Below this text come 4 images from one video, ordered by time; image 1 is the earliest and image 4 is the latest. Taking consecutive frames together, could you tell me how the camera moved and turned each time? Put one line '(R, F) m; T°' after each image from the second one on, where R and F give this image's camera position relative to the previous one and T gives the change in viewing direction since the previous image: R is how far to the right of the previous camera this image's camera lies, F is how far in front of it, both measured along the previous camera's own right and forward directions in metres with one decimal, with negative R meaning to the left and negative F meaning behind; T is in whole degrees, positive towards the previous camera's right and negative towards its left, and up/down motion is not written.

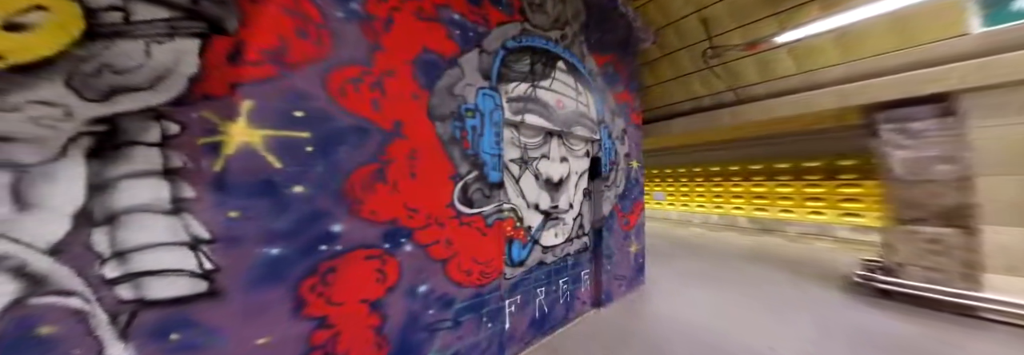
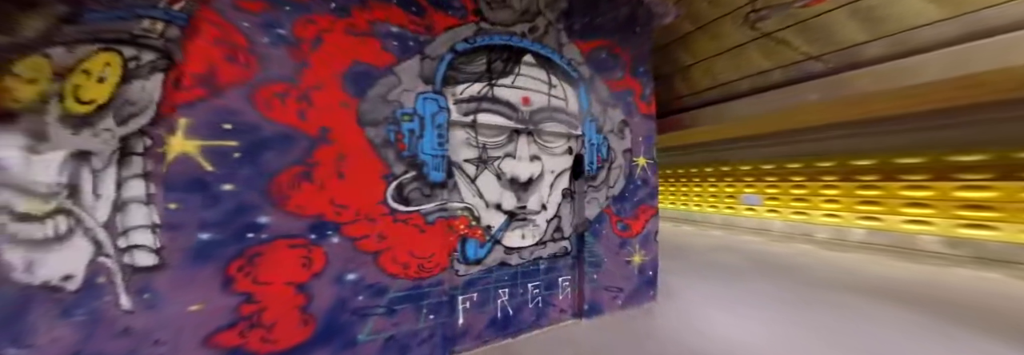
(+0.8, +0.1) m; -16°
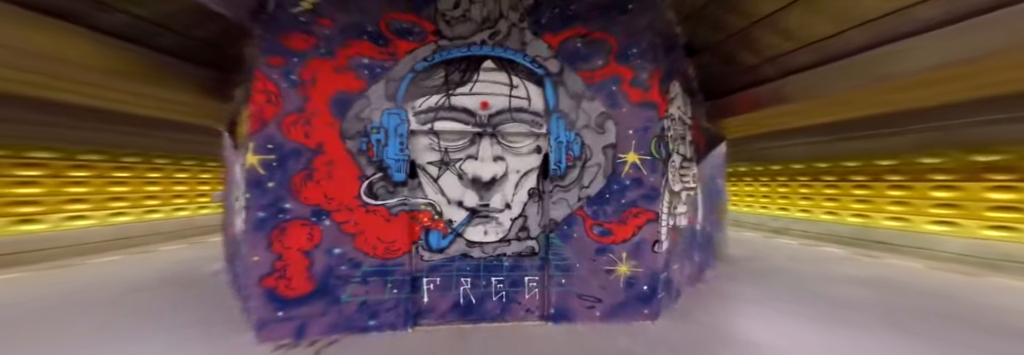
(+1.1, +0.1) m; -22°
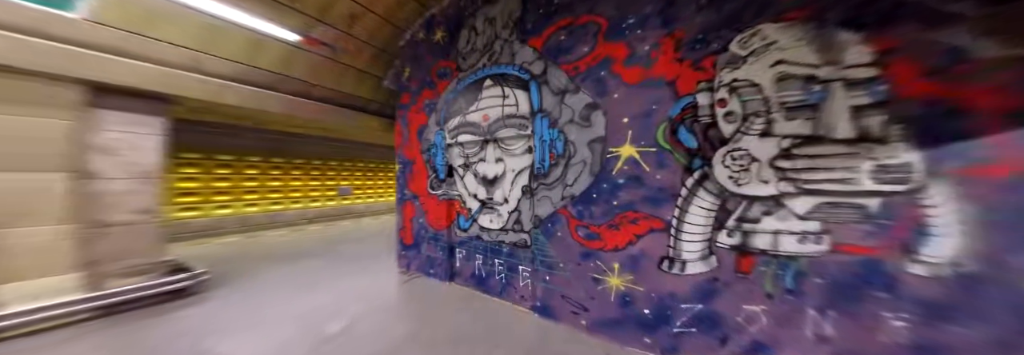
(+1.5, +0.3) m; -41°
